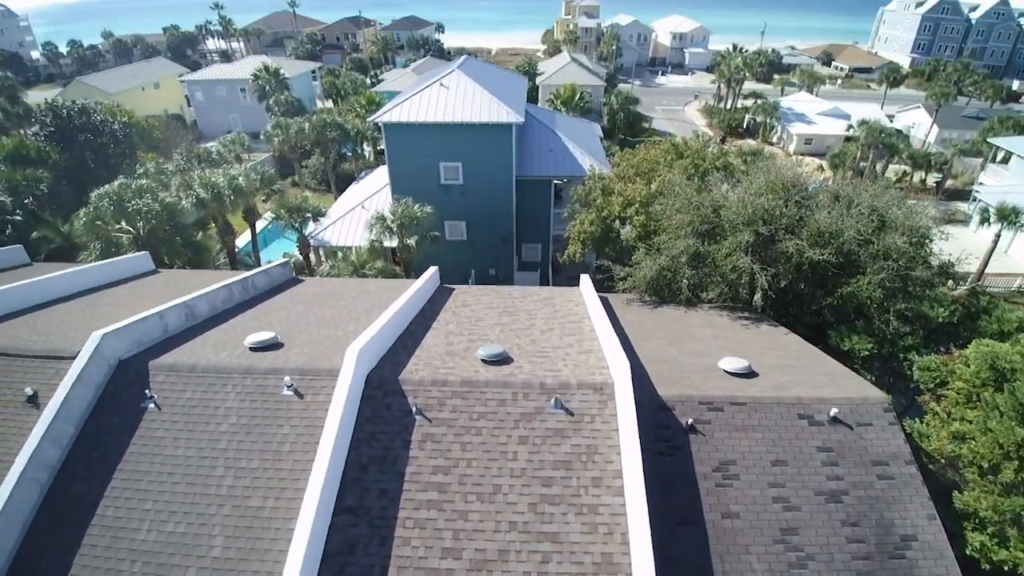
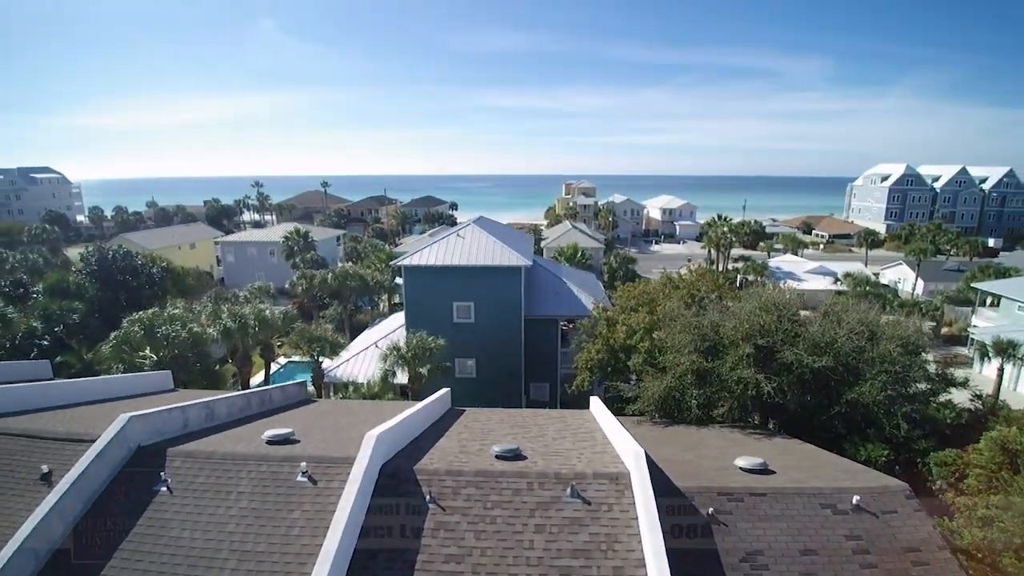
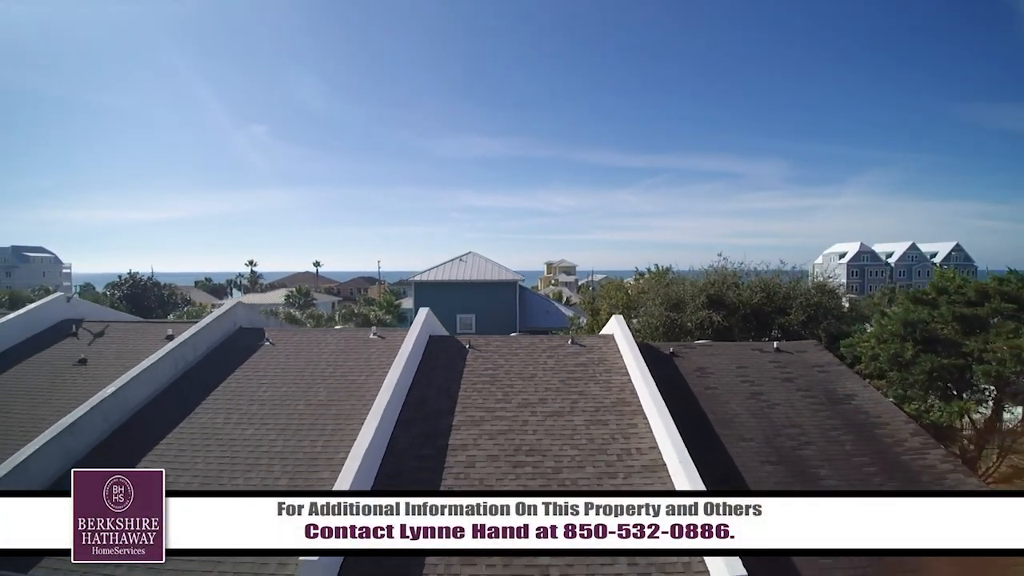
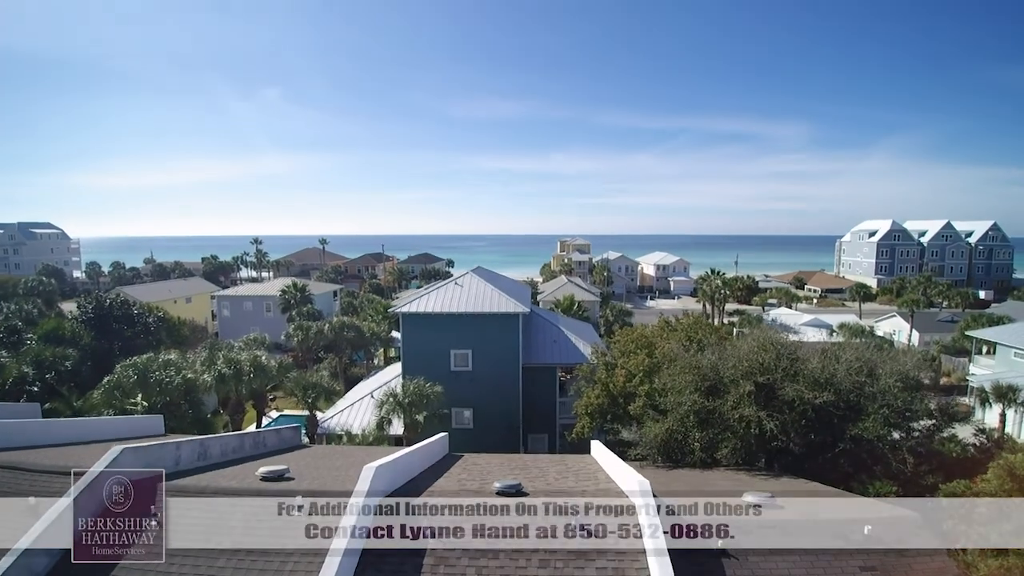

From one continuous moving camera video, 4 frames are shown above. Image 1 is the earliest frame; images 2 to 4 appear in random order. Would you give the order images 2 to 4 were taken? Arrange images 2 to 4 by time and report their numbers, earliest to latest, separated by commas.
2, 4, 3
